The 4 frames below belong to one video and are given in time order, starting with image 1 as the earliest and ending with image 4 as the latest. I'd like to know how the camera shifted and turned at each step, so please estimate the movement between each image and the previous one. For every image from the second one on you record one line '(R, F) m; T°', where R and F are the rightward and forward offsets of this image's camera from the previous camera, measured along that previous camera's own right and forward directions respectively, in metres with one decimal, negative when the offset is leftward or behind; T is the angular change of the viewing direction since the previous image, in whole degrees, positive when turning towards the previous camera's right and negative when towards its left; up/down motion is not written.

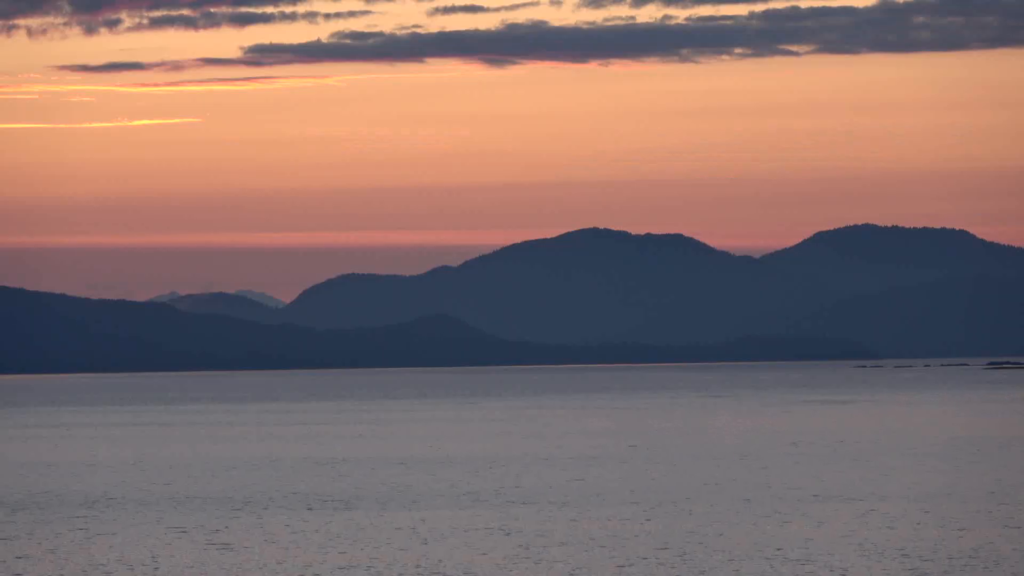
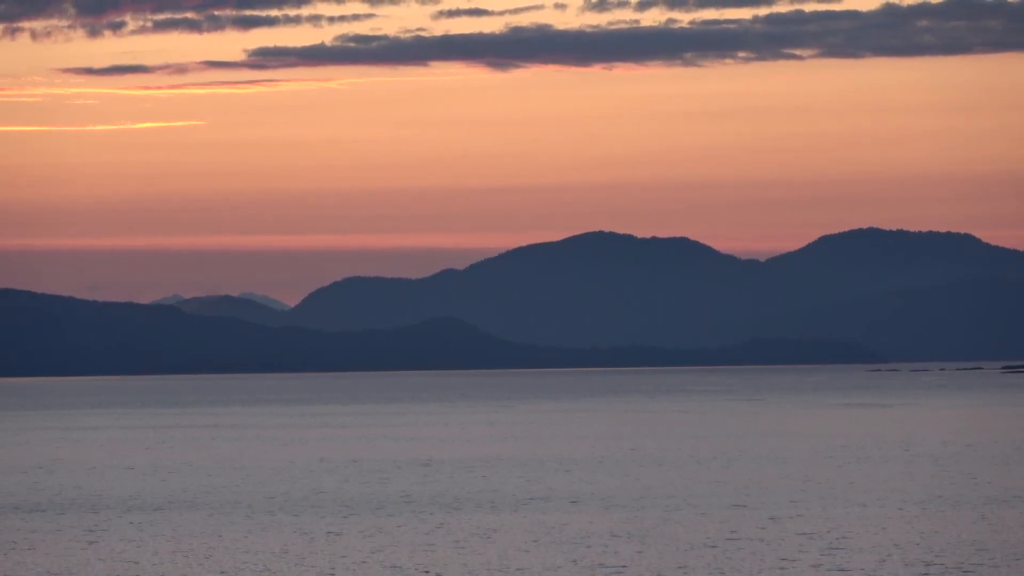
(-2.4, -1.2) m; 0°
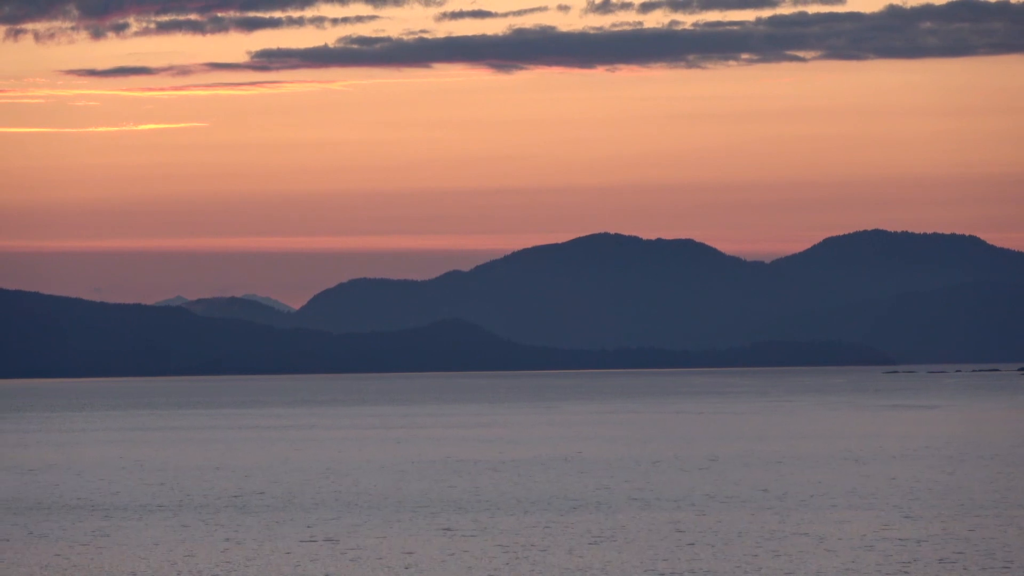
(-2.0, +1.7) m; 0°
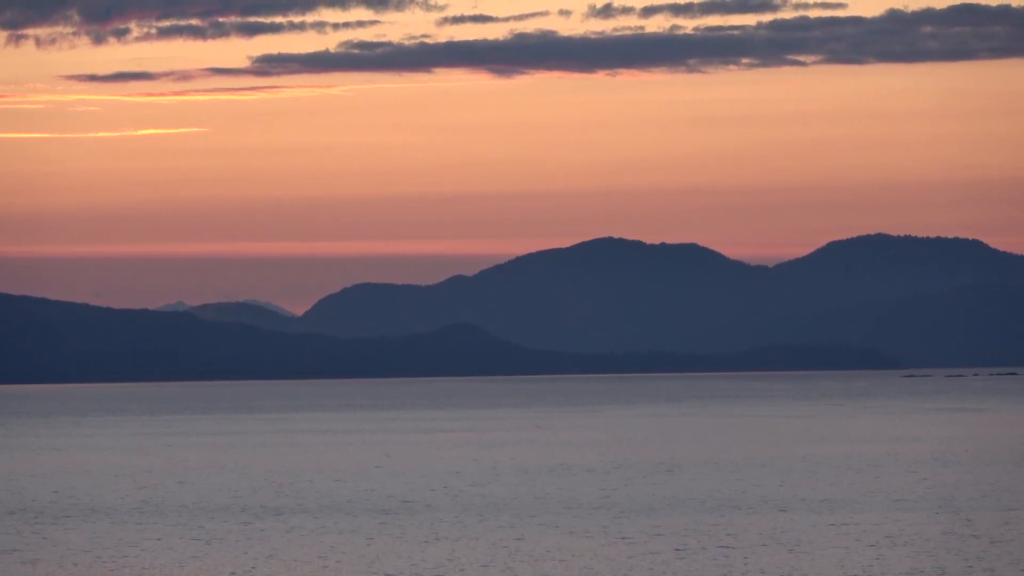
(-2.2, +1.0) m; 0°
